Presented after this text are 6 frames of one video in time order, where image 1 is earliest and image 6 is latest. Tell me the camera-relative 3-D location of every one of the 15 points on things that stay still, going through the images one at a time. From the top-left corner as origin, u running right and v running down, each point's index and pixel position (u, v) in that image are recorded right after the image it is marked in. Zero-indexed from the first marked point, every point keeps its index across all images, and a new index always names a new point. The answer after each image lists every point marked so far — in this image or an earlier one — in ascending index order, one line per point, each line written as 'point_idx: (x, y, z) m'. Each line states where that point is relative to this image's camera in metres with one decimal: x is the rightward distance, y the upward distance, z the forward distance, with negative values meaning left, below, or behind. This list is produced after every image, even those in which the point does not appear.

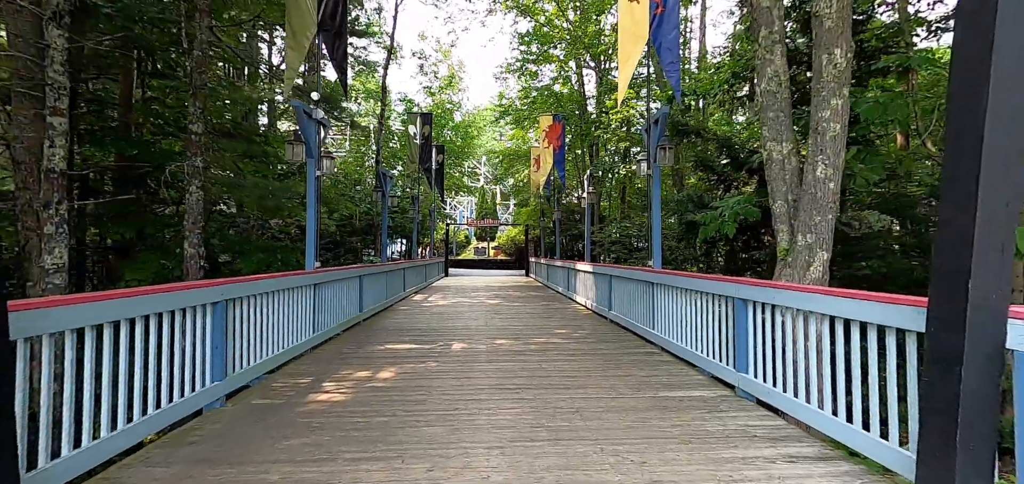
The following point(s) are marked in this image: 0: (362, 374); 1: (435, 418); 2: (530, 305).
0: (-1.2, -1.0, +4.2) m
1: (-0.4, -1.0, +3.1) m
2: (+0.3, -1.1, +9.5) m
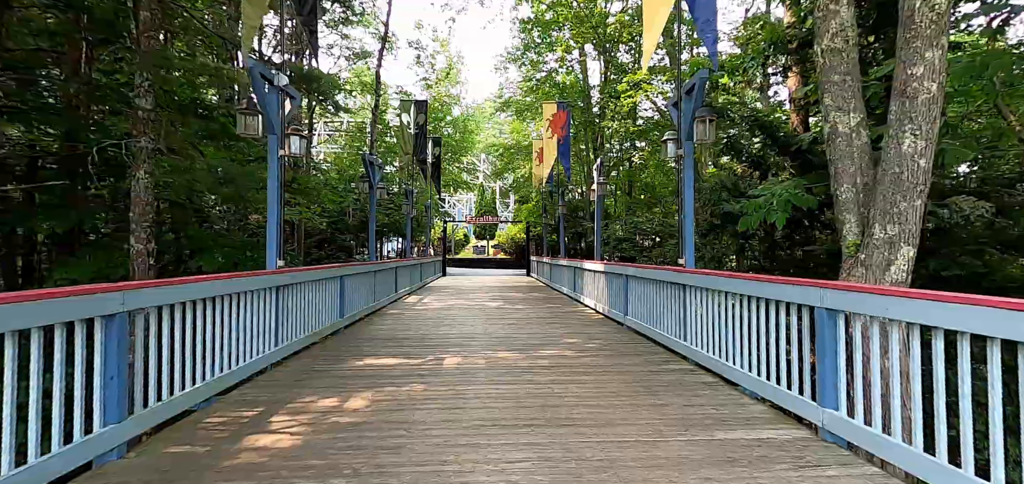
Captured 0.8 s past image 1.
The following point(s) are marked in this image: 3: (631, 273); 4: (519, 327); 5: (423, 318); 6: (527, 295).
0: (-1.1, -1.0, +3.3) m
1: (-0.4, -1.0, +2.2) m
2: (+0.3, -1.1, +8.7) m
3: (+1.5, -0.4, +6.7) m
4: (+0.1, -1.0, +6.5) m
5: (-1.3, -1.1, +7.6) m
6: (+0.3, -1.1, +11.5) m
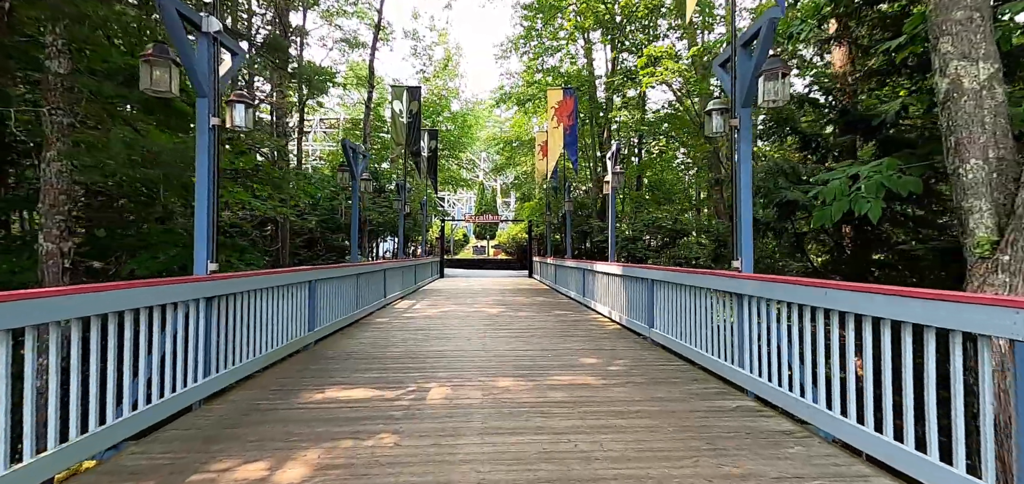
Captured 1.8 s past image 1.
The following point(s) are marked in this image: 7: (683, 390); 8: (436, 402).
0: (-1.1, -1.0, +2.2) m
1: (-0.4, -1.0, +1.2) m
2: (+0.4, -1.1, +7.6) m
3: (+1.6, -0.4, +5.7) m
4: (+0.1, -1.0, +5.5) m
5: (-1.2, -1.1, +6.6) m
6: (+0.4, -1.1, +10.4) m
7: (+1.1, -1.0, +3.6) m
8: (-0.5, -1.0, +3.3) m
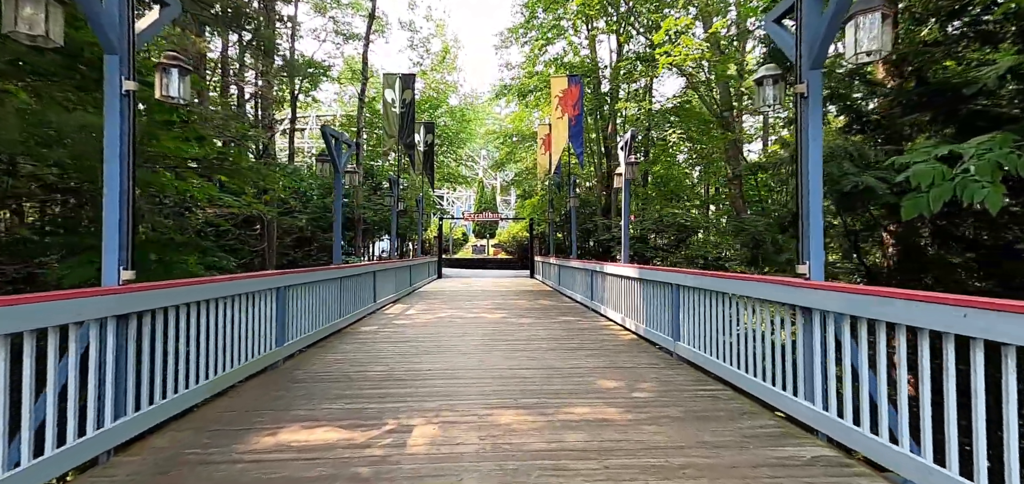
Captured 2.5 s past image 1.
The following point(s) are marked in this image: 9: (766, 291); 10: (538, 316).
0: (-1.1, -1.0, +1.5) m
1: (-0.4, -1.0, +0.4) m
2: (+0.4, -1.1, +6.9) m
3: (+1.6, -0.4, +4.9) m
4: (+0.2, -1.0, +4.7) m
5: (-1.2, -1.1, +5.8) m
6: (+0.4, -1.1, +9.7) m
7: (+1.2, -1.0, +2.8) m
8: (-0.4, -1.0, +2.5) m
9: (+1.7, -0.3, +3.6) m
10: (+0.4, -1.1, +7.8) m
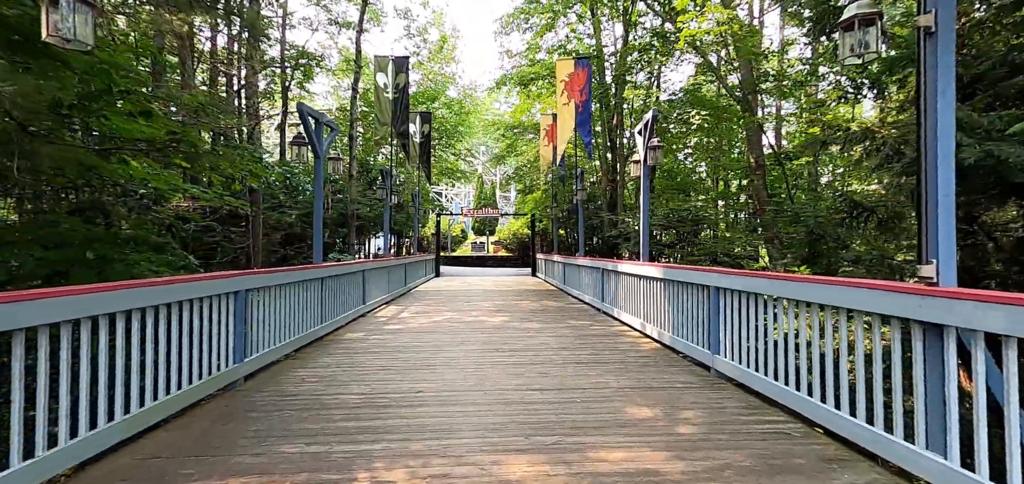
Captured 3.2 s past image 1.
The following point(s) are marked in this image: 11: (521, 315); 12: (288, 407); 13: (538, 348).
0: (-1.0, -0.9, +0.7) m
1: (-0.3, -0.9, -0.3) m
2: (+0.4, -1.0, +6.1) m
3: (+1.6, -0.3, +4.2) m
4: (+0.2, -1.0, +4.0) m
5: (-1.2, -1.0, +5.1) m
6: (+0.4, -1.0, +8.9) m
7: (+1.2, -0.9, +2.1) m
8: (-0.4, -0.9, +1.8) m
9: (+1.7, -0.3, +2.9) m
10: (+0.4, -1.0, +7.0) m
11: (+0.1, -1.0, +7.5) m
12: (-1.4, -1.0, +3.2) m
13: (+0.2, -1.0, +5.0) m
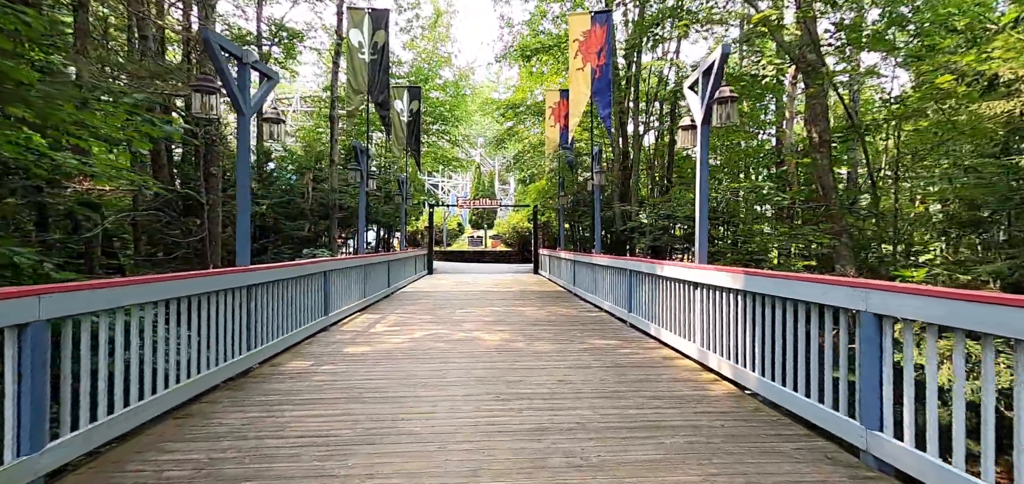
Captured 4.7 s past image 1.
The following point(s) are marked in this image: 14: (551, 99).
0: (-1.0, -1.0, -0.9) m
1: (-0.2, -1.0, -2.0) m
2: (+0.5, -1.0, +4.5) m
3: (+1.7, -0.3, +2.6) m
4: (+0.3, -0.9, +2.3) m
5: (-1.1, -1.0, +3.4) m
6: (+0.5, -1.0, +7.3) m
7: (+1.3, -0.9, +0.5) m
8: (-0.3, -0.9, +0.2) m
9: (+1.8, -0.3, +1.3) m
10: (+0.5, -1.0, +5.4) m
11: (+0.1, -1.0, +5.9) m
12: (-1.3, -1.0, +1.6) m
13: (+0.3, -1.0, +3.4) m
14: (+0.8, +3.1, +11.9) m
